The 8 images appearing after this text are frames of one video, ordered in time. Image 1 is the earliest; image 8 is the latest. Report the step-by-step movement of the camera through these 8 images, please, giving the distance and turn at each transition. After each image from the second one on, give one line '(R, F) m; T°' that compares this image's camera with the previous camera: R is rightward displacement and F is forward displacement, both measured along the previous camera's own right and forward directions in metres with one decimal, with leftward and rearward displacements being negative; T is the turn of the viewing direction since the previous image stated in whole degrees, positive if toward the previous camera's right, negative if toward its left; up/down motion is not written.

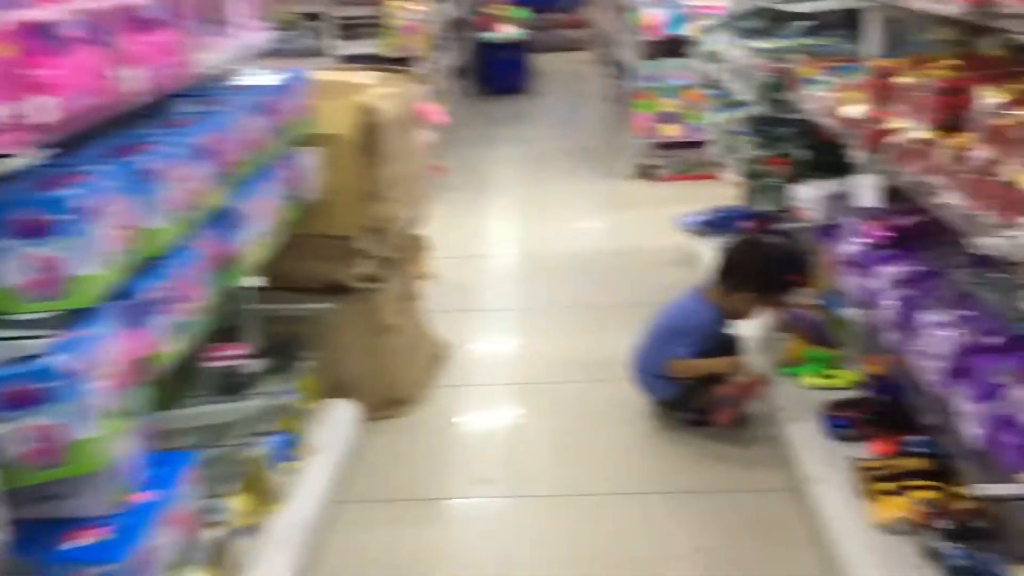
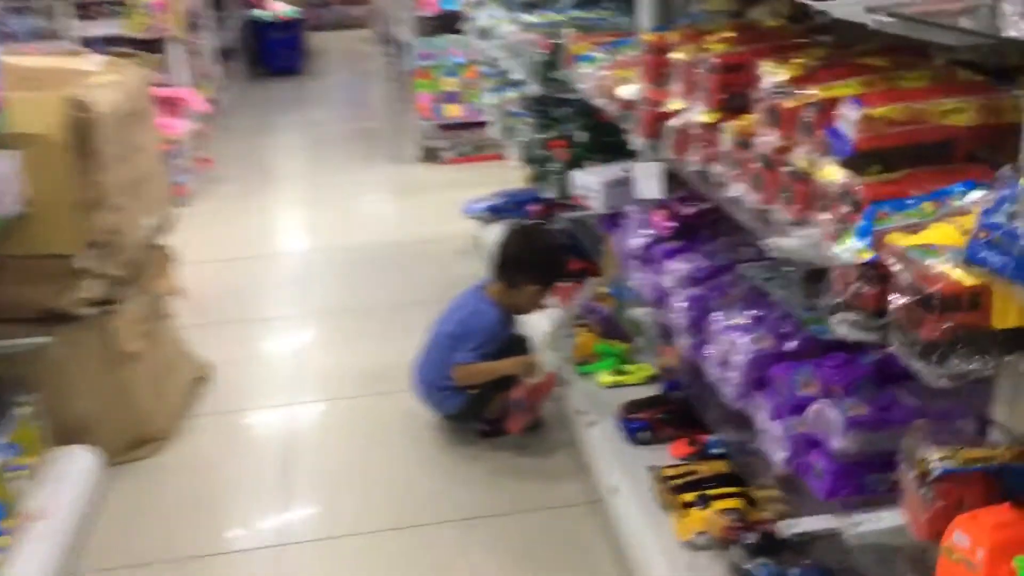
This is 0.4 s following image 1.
(+0.4, +0.8) m; 0°
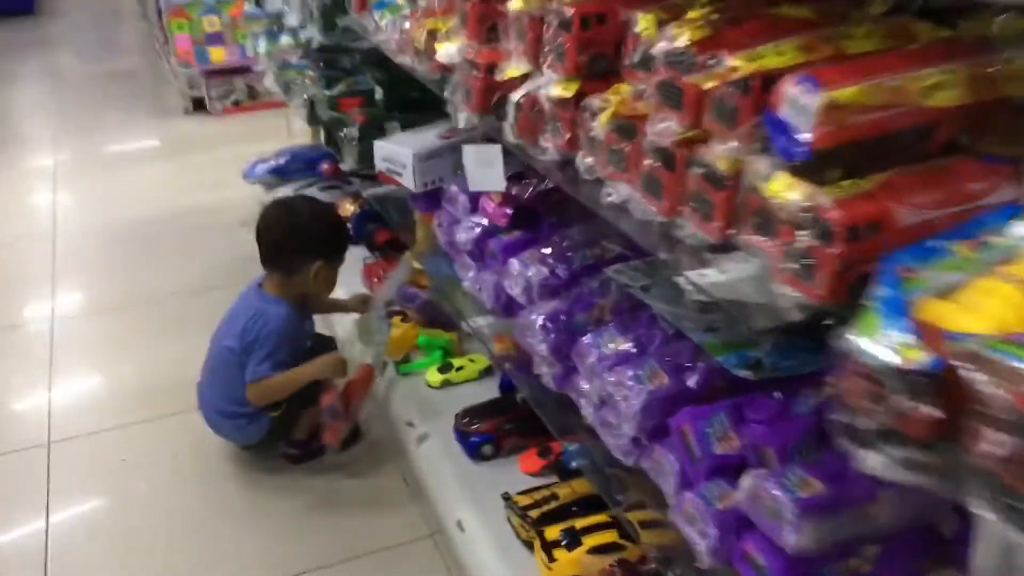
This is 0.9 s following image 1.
(0.0, +0.3) m; +11°
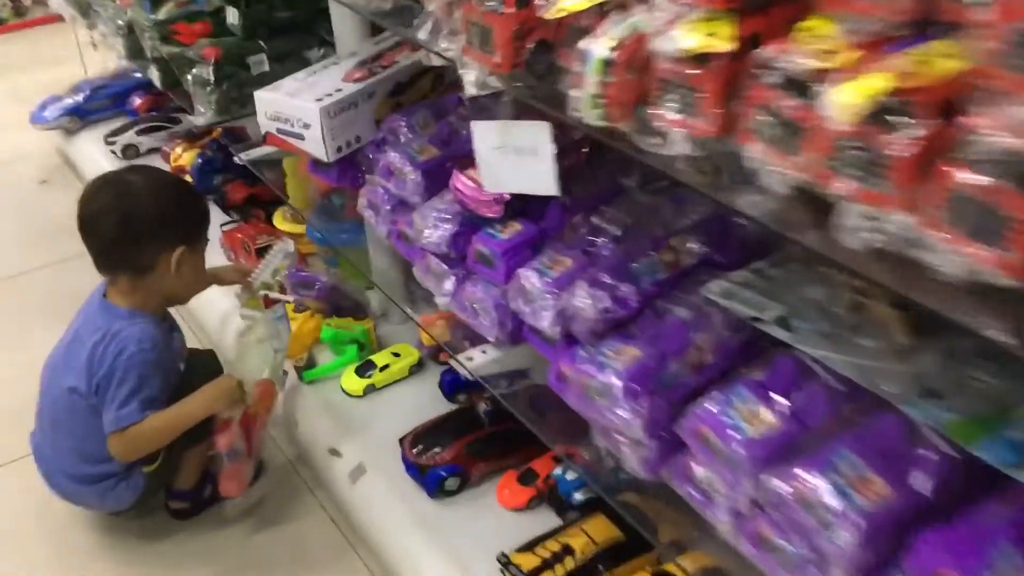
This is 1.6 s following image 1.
(-0.2, +0.4) m; +11°
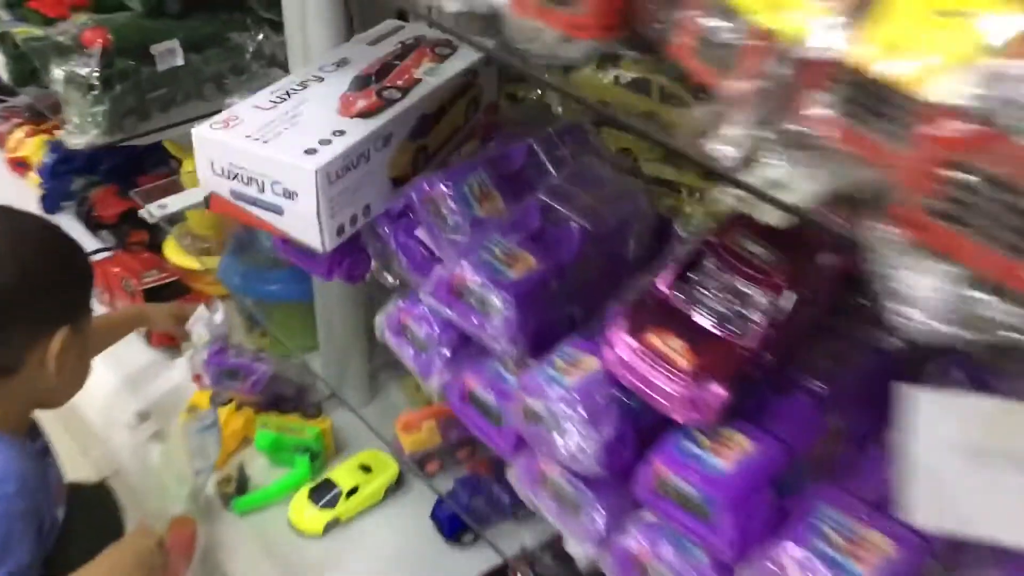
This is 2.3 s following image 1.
(-0.2, +0.4) m; +9°
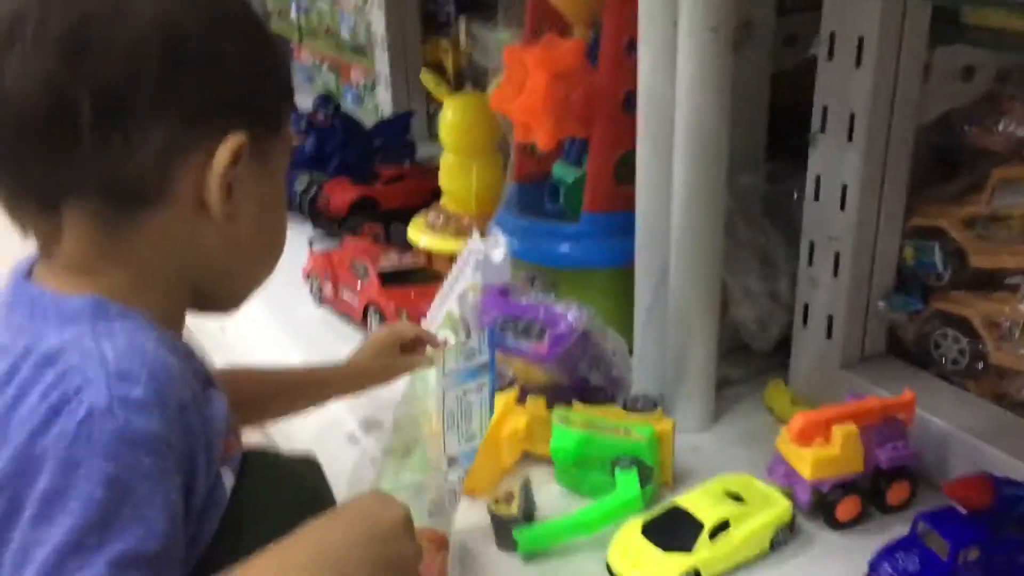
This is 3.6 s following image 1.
(-0.2, +0.4) m; -10°
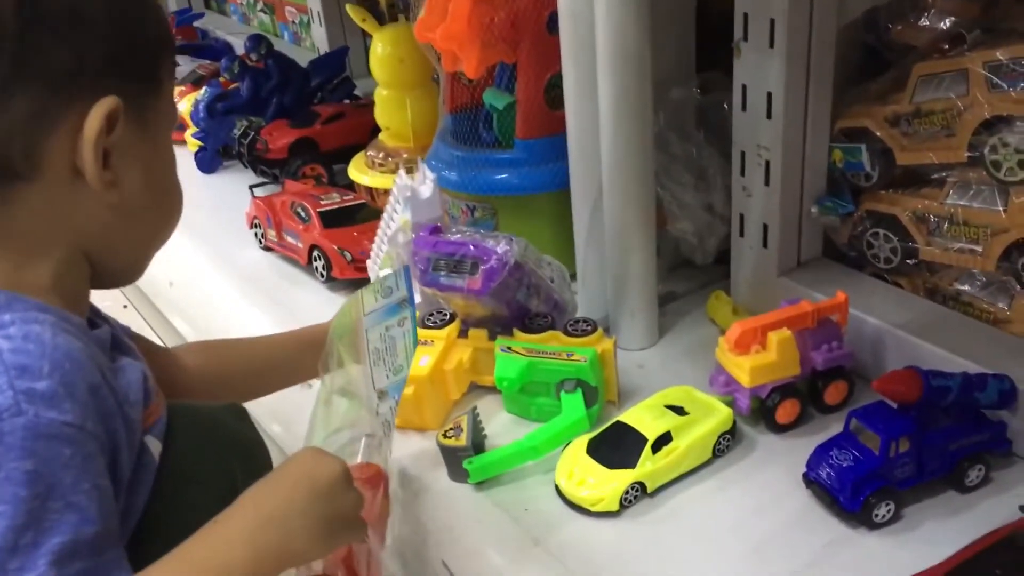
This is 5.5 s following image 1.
(0.0, 0.0) m; +1°
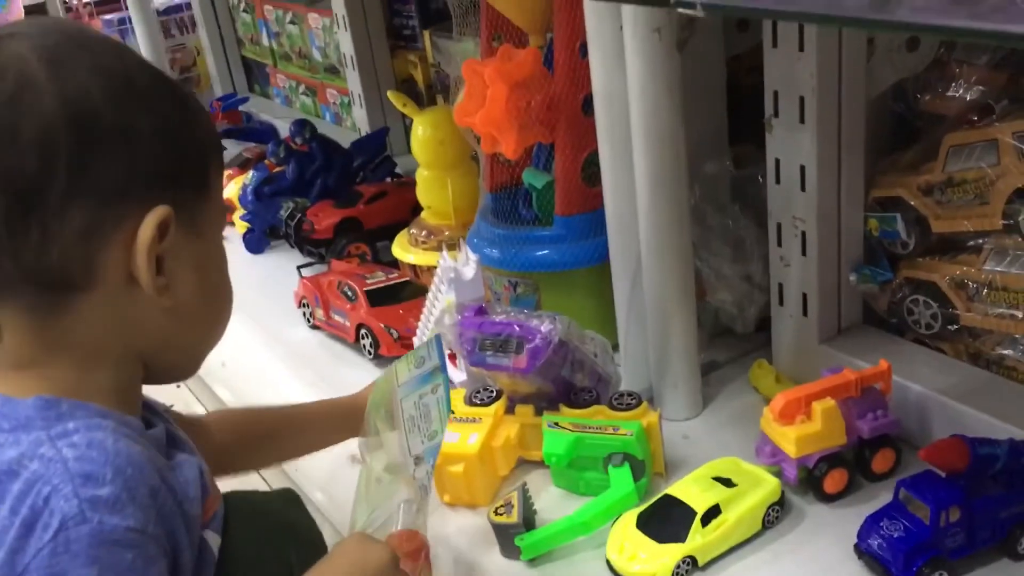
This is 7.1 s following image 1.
(0.0, 0.0) m; -2°
